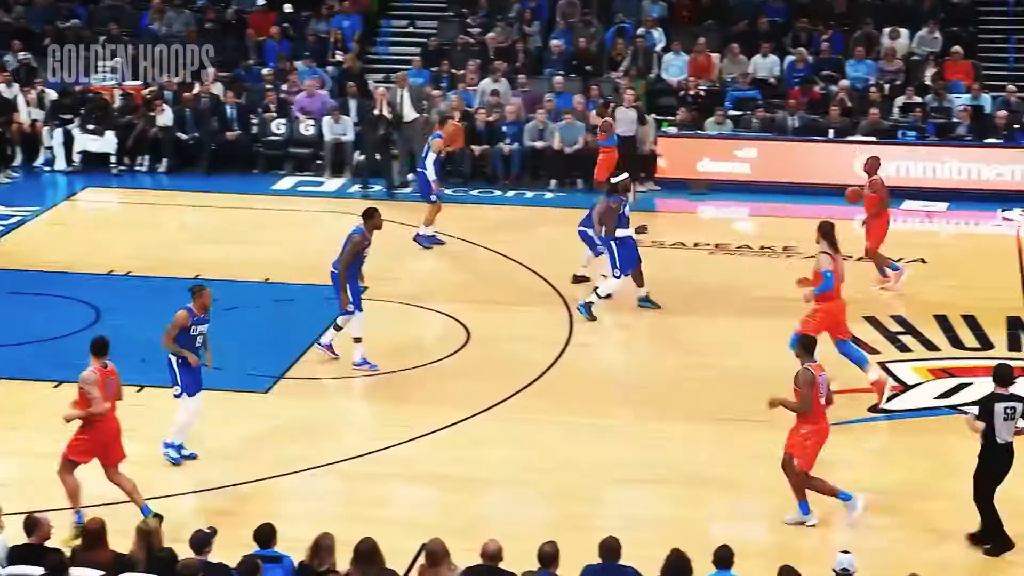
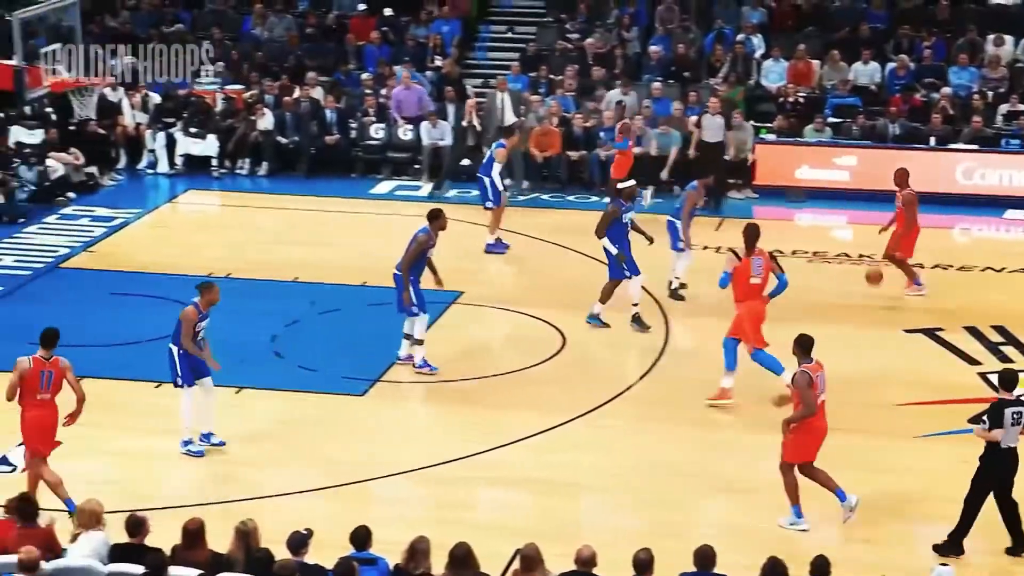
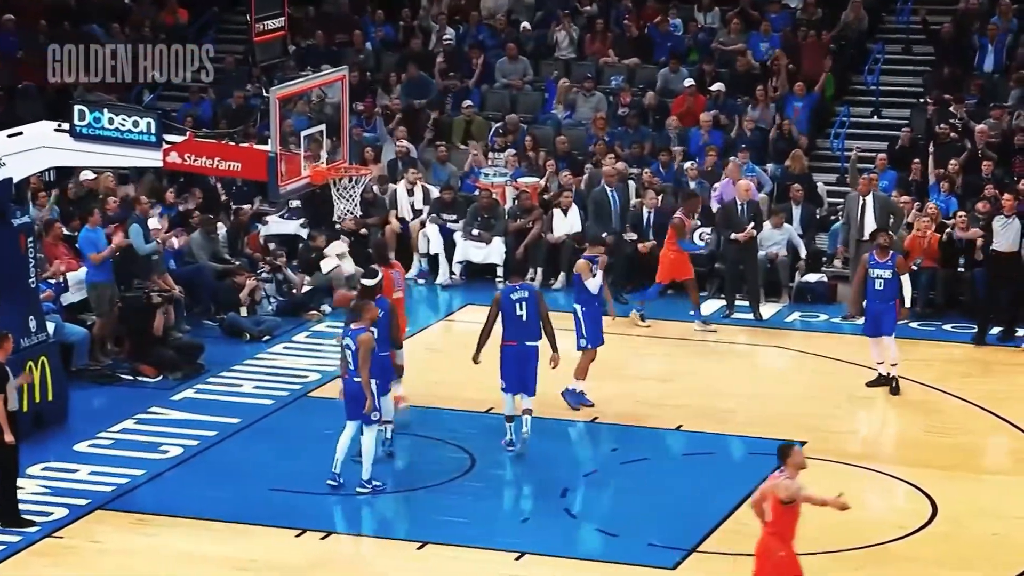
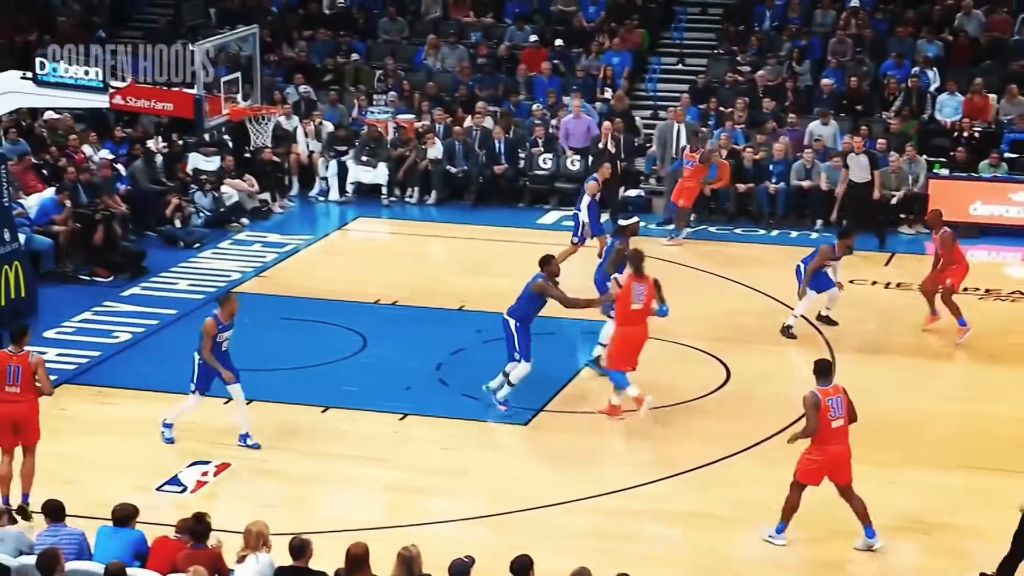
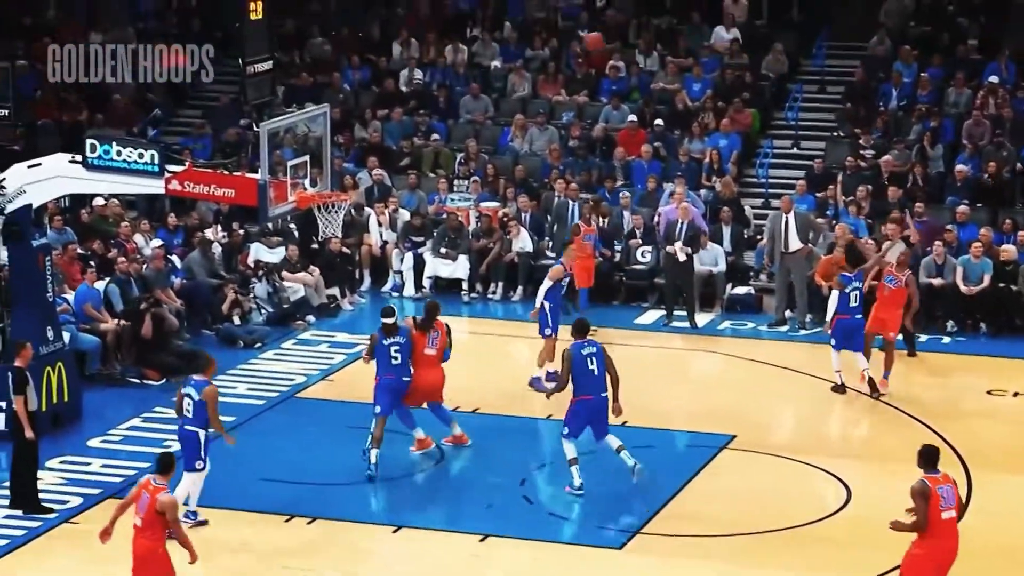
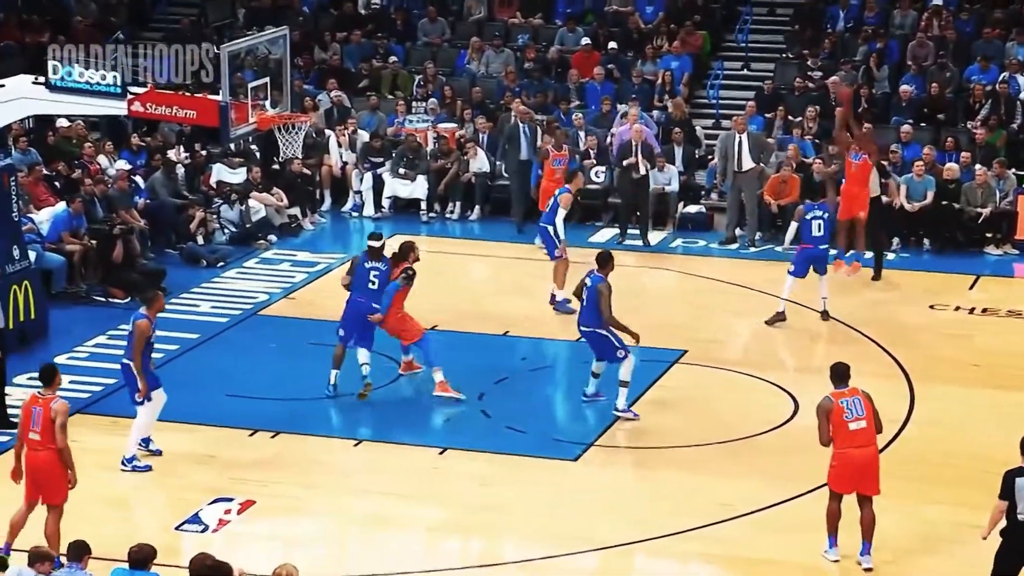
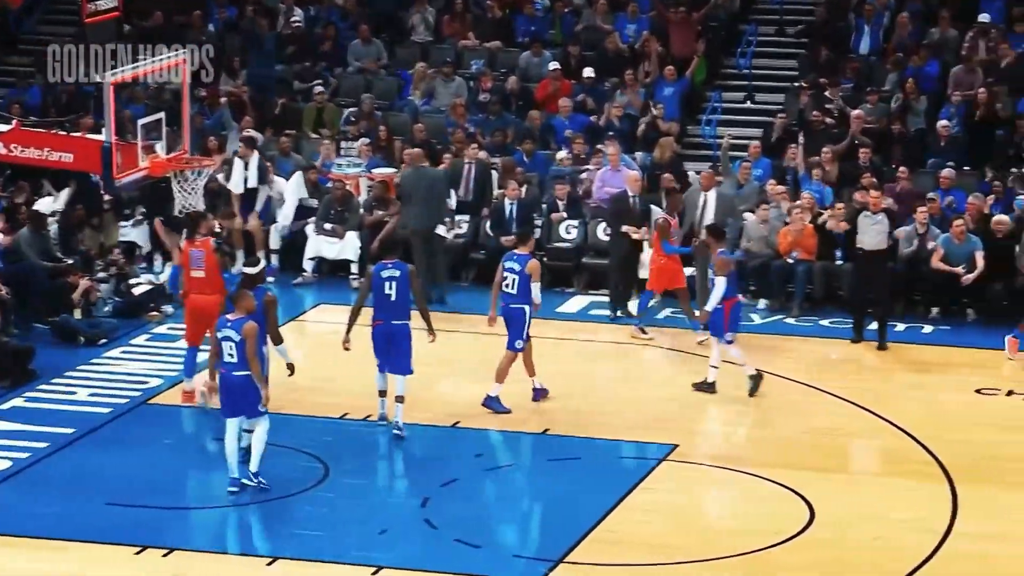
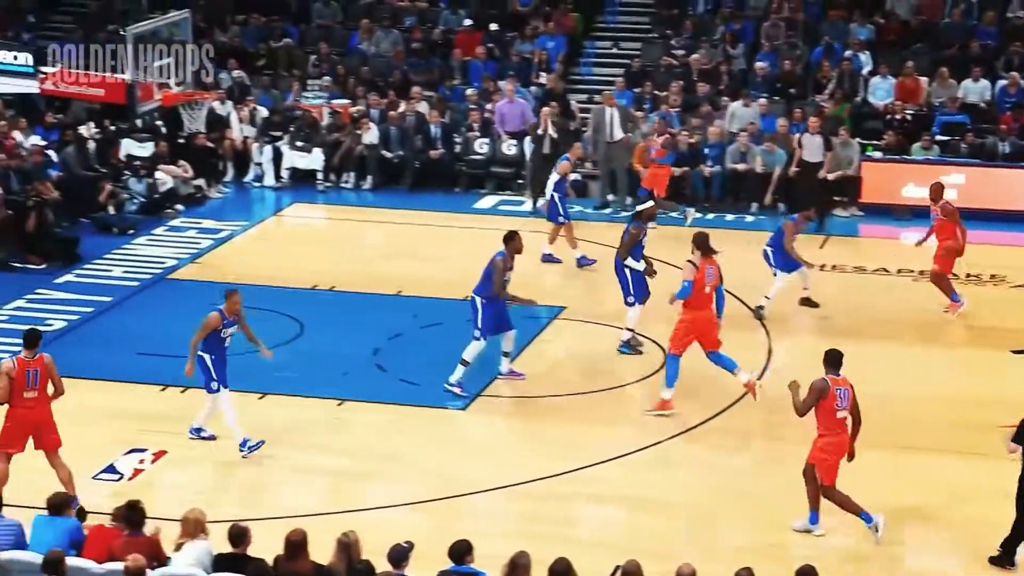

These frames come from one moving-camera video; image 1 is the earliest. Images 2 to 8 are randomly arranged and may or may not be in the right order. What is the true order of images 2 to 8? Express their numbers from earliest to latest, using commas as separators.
2, 8, 4, 6, 5, 3, 7
